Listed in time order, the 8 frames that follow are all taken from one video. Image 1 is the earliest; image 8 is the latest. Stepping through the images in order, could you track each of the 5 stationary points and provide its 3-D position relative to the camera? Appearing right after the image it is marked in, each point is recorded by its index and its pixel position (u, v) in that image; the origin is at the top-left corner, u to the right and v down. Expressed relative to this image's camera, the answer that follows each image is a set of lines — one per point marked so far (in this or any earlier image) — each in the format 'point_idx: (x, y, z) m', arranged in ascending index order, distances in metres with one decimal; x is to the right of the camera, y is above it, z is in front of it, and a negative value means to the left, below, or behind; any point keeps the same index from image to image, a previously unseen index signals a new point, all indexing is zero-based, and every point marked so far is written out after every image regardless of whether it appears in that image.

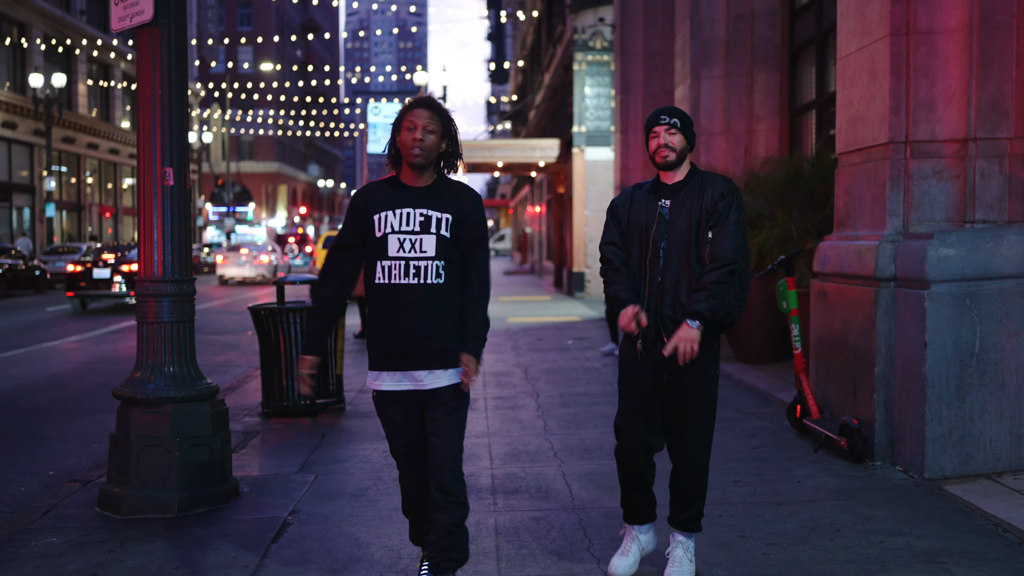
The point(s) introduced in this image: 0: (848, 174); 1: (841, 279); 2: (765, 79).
0: (+1.9, +0.7, +6.4) m
1: (+1.9, +0.1, +6.2) m
2: (+2.6, +2.1, +11.3) m
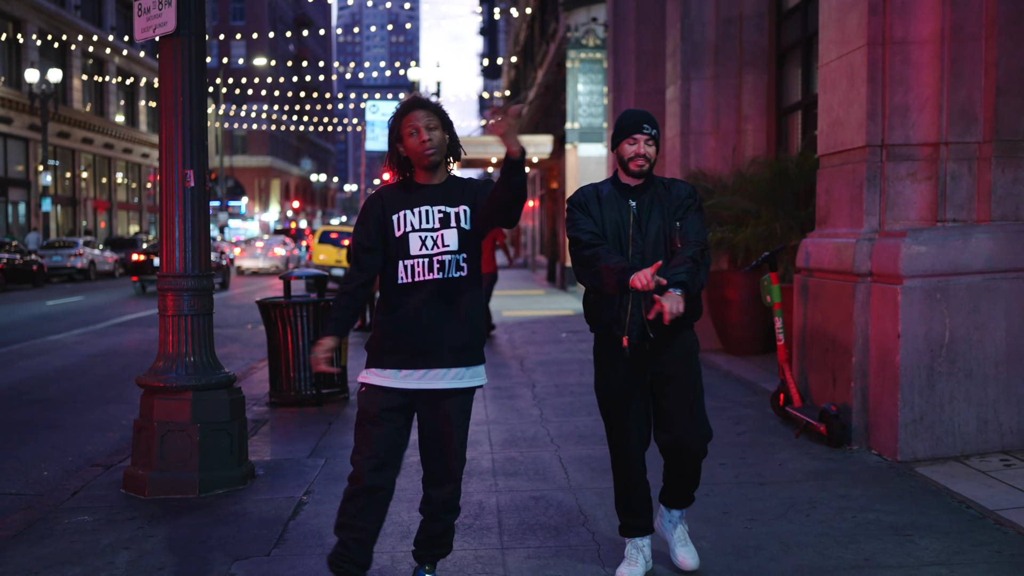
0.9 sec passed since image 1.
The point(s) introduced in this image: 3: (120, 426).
0: (+1.9, +0.7, +6.8) m
1: (+1.9, +0.1, +6.6) m
2: (+2.5, +2.2, +11.7) m
3: (-3.0, -1.1, +8.6) m
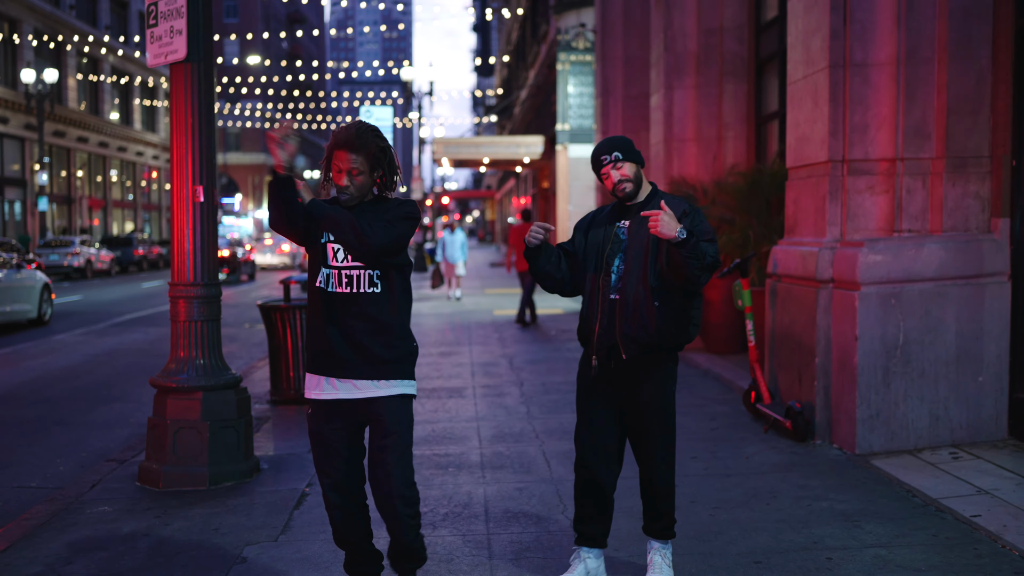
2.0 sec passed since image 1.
0: (+1.9, +0.7, +7.2) m
1: (+1.8, +0.1, +7.1) m
2: (+2.4, +2.2, +12.1) m
3: (-3.1, -1.1, +9.0) m
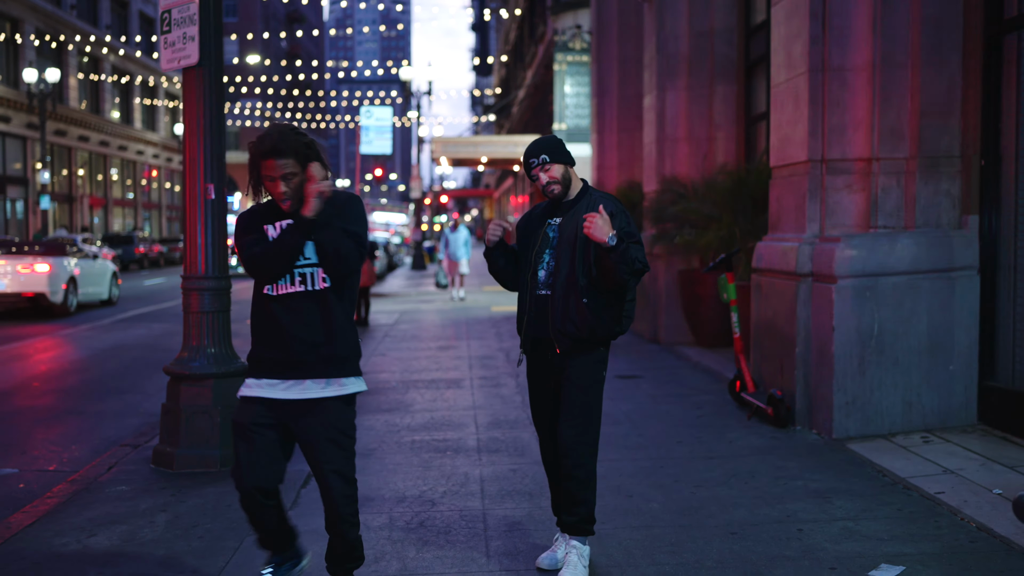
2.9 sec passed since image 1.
0: (+1.8, +0.7, +7.6) m
1: (+1.7, +0.1, +7.4) m
2: (+2.4, +2.2, +12.5) m
3: (-3.2, -1.0, +9.4) m
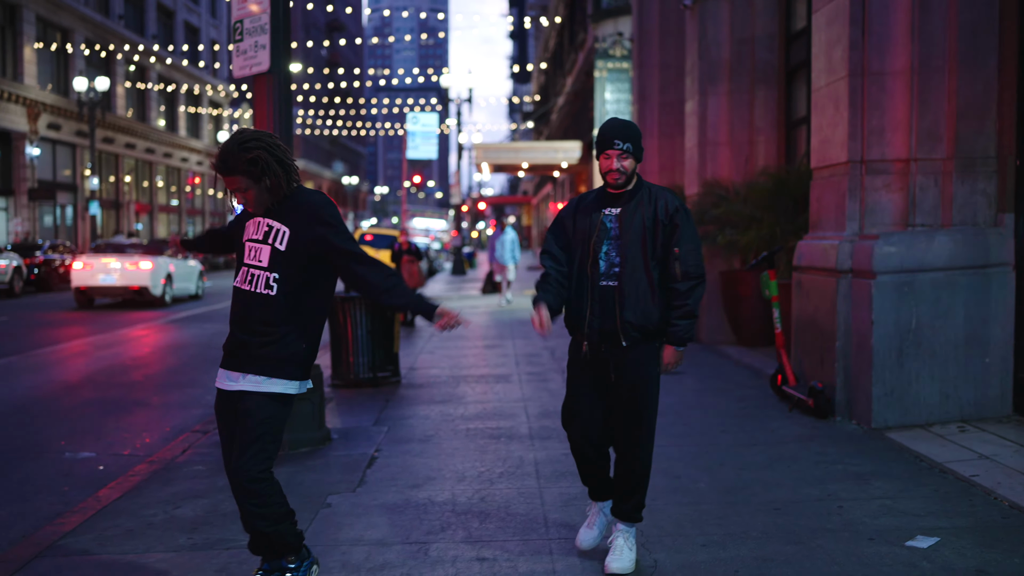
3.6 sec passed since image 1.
0: (+2.2, +0.7, +7.9) m
1: (+2.1, +0.1, +7.7) m
2: (+2.9, +2.2, +12.7) m
3: (-2.7, -1.0, +9.8) m
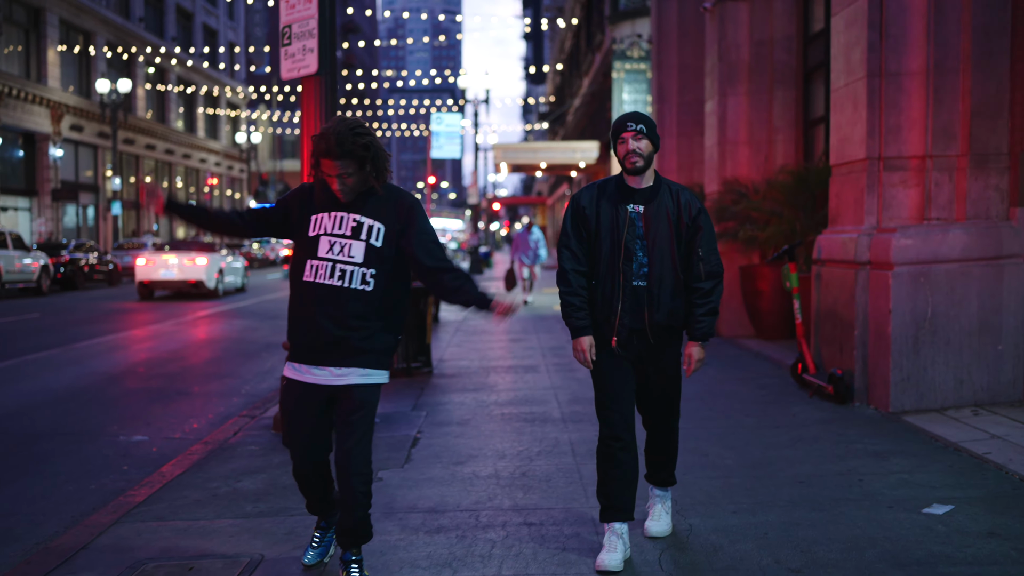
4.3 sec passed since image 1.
0: (+2.4, +0.8, +8.2) m
1: (+2.3, +0.2, +8.0) m
2: (+3.2, +2.3, +13.1) m
3: (-2.5, -1.0, +10.2) m
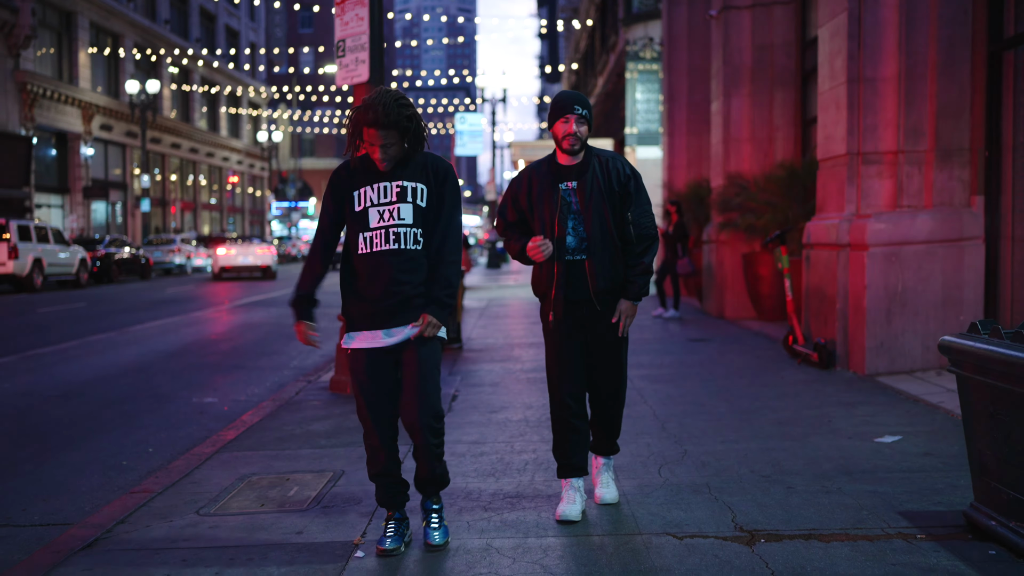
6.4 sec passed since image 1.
0: (+2.6, +1.0, +9.3) m
1: (+2.5, +0.3, +9.1) m
2: (+3.5, +2.4, +14.1) m
3: (-2.3, -0.8, +11.3) m
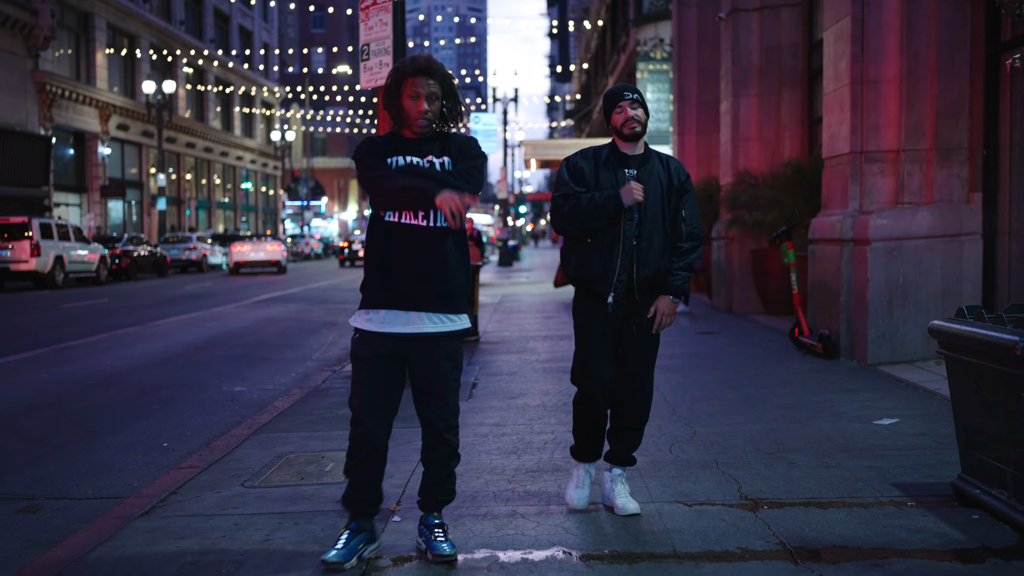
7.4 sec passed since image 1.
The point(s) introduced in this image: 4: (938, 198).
0: (+2.7, +1.0, +9.6) m
1: (+2.7, +0.4, +9.5) m
2: (+3.6, +2.5, +14.5) m
3: (-2.1, -0.7, +11.7) m
4: (+3.4, +0.7, +8.9) m
